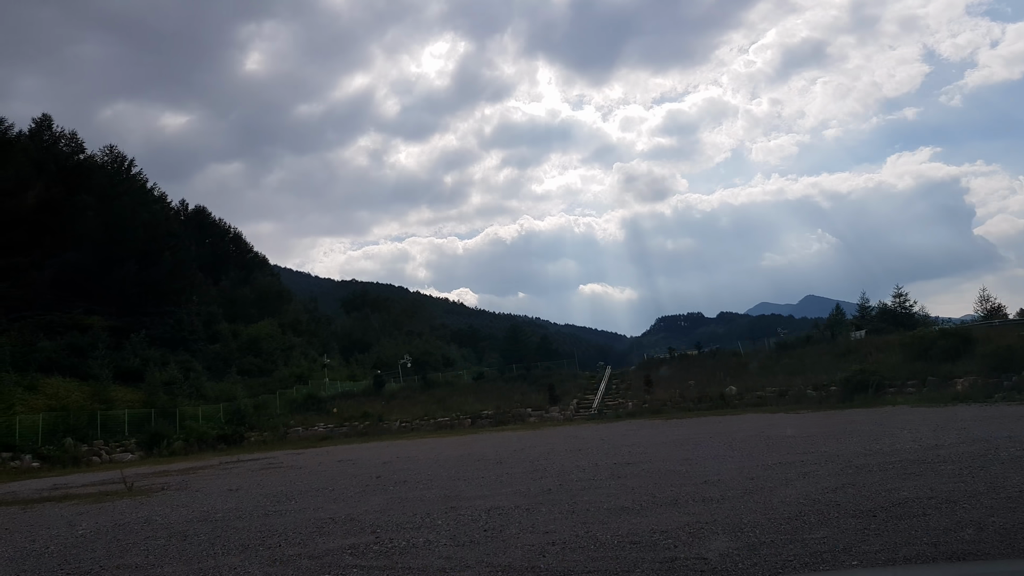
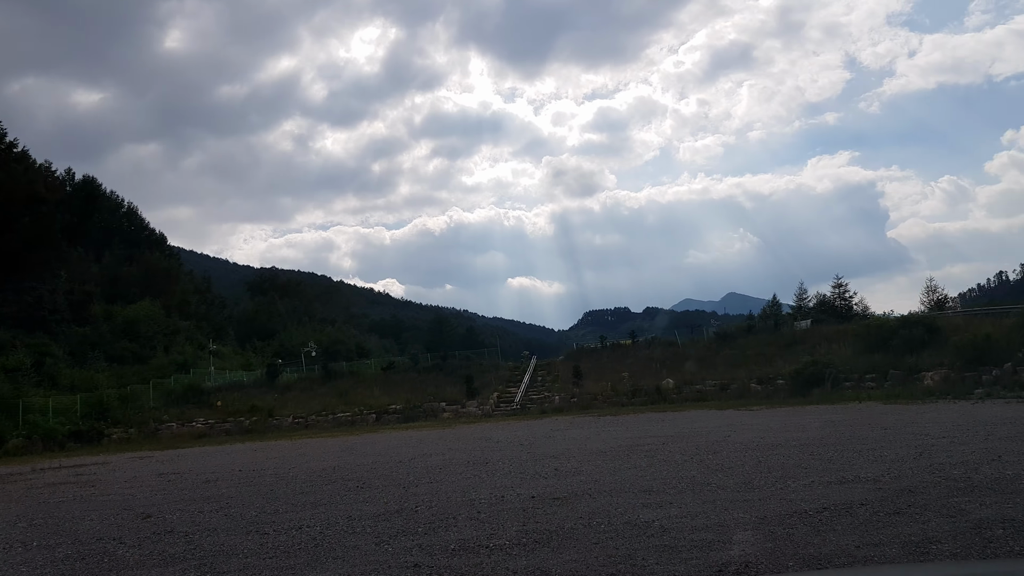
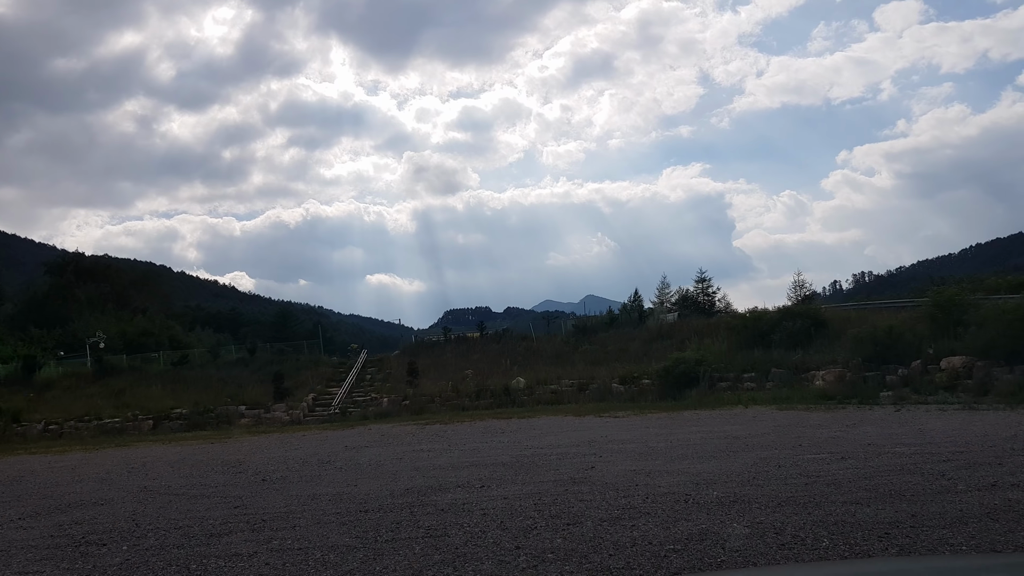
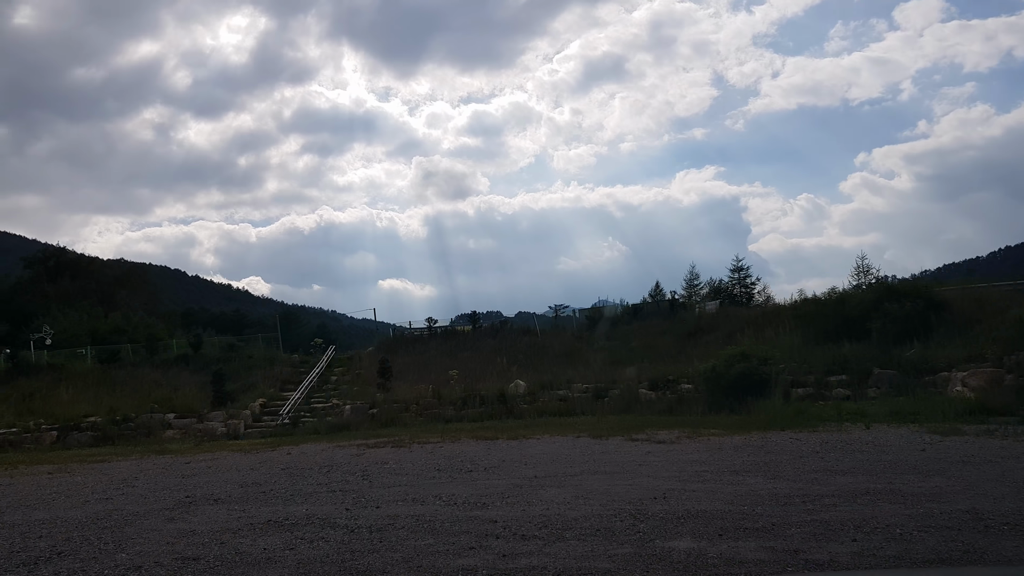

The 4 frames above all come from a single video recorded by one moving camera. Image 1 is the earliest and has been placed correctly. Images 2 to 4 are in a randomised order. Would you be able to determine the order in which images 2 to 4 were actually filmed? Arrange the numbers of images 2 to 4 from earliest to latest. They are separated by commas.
2, 3, 4
